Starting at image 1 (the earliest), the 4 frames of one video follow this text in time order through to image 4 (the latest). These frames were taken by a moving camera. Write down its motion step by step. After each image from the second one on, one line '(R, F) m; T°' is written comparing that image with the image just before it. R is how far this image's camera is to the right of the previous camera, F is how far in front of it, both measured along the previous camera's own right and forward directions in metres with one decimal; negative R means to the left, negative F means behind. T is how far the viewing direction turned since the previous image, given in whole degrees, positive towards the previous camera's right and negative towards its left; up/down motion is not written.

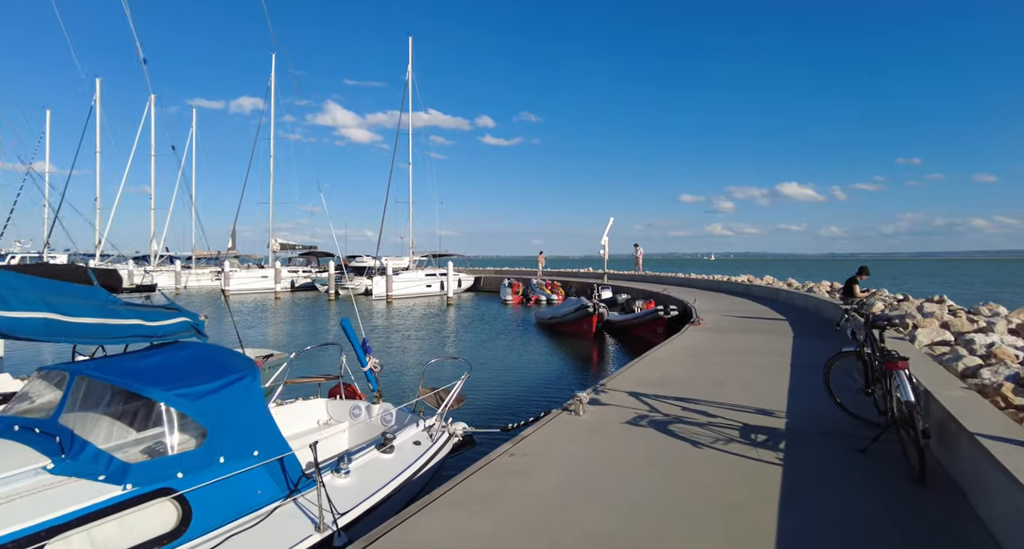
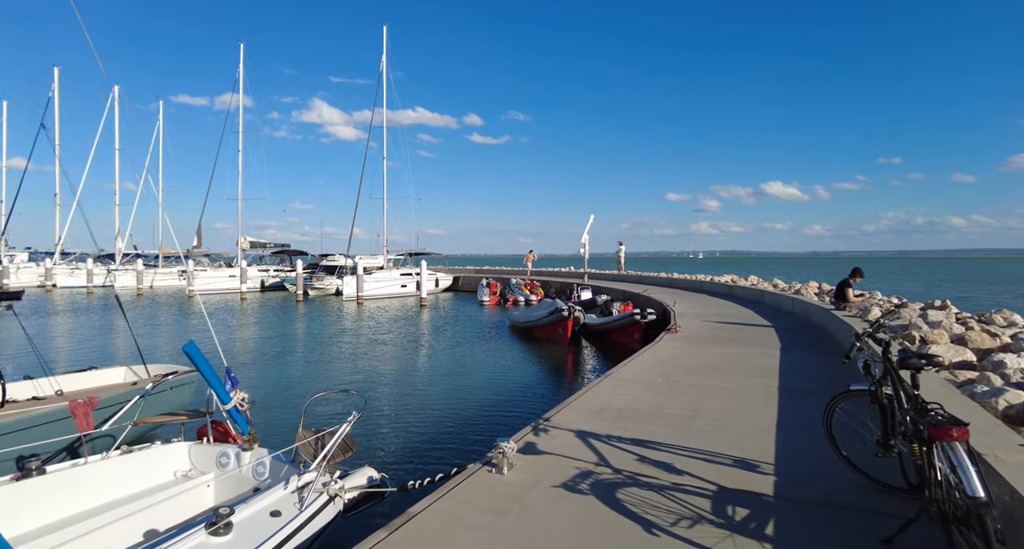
(+0.5, +1.2) m; +1°
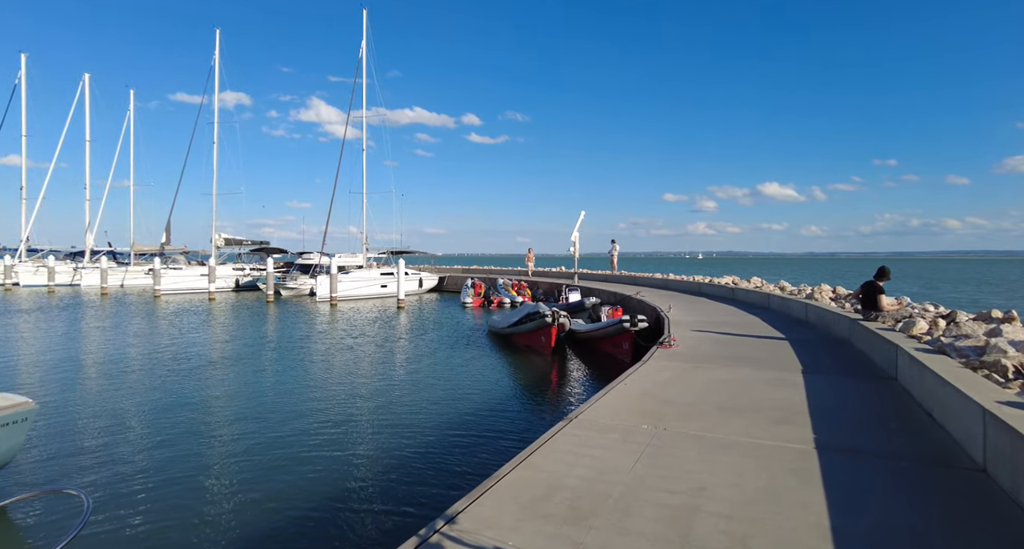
(+0.6, +1.9) m; 0°
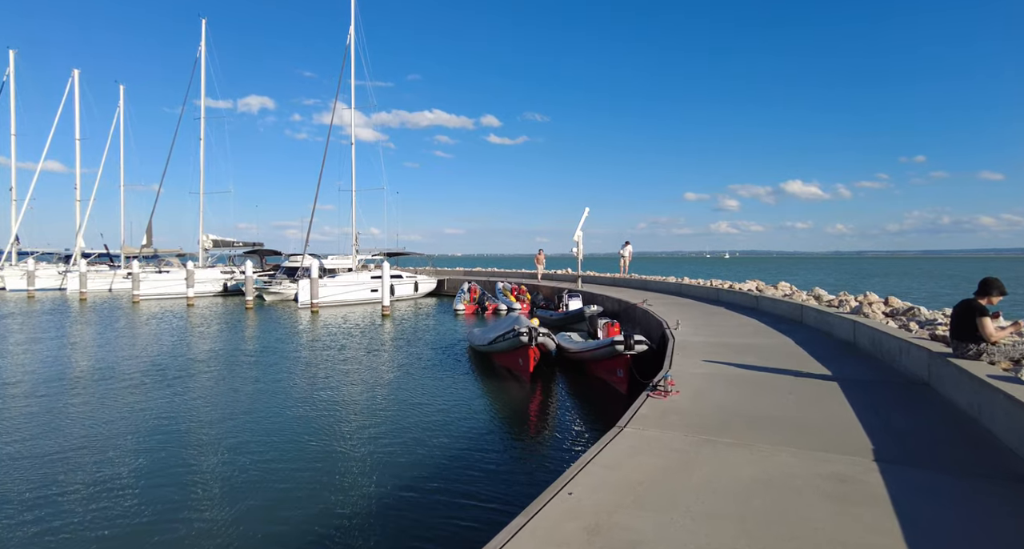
(+1.0, +2.6) m; -2°
